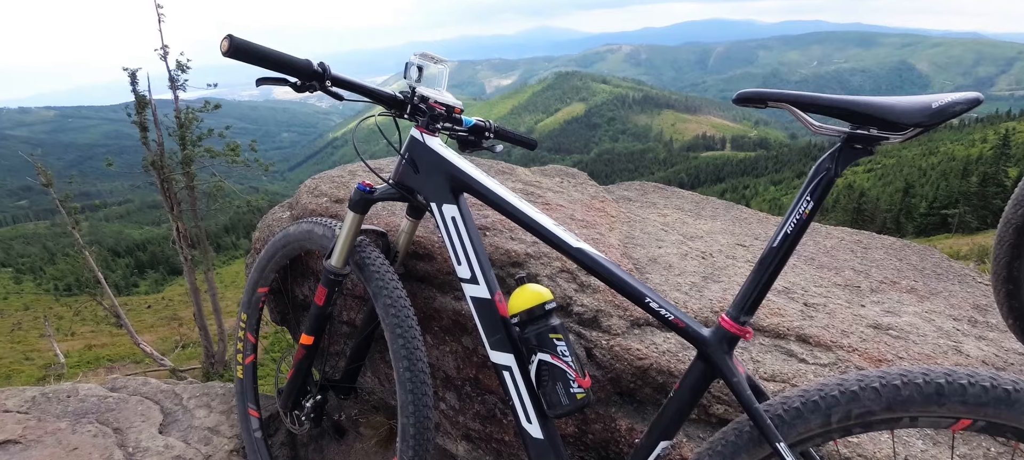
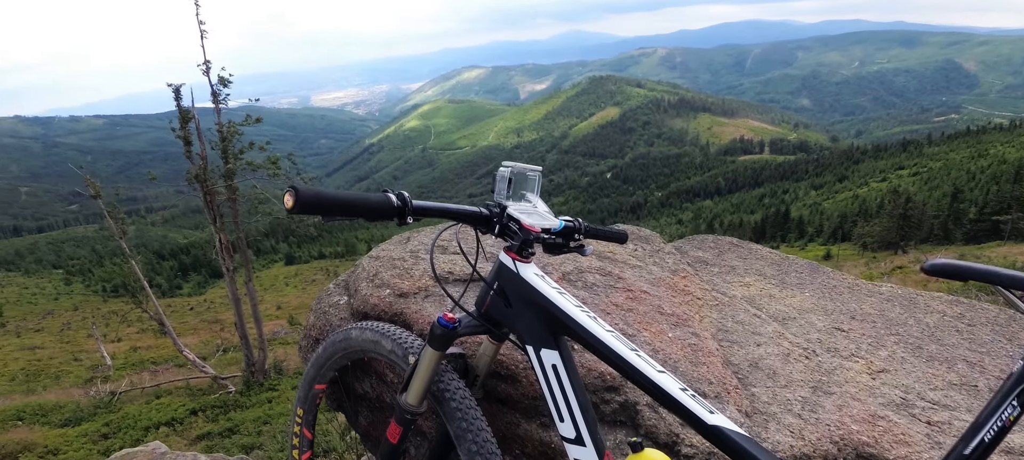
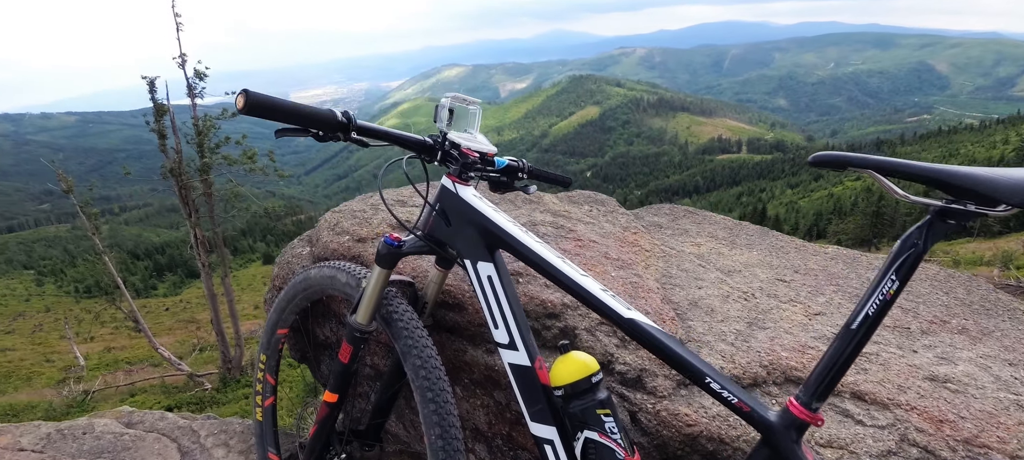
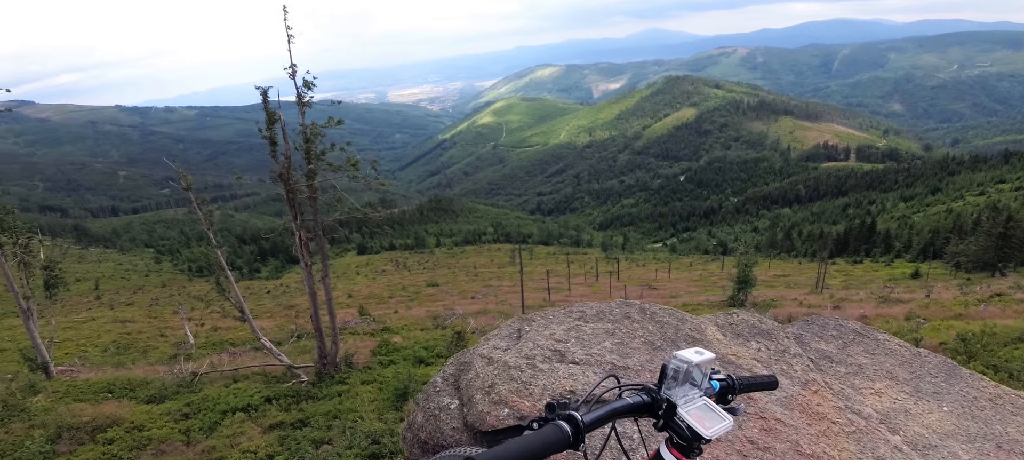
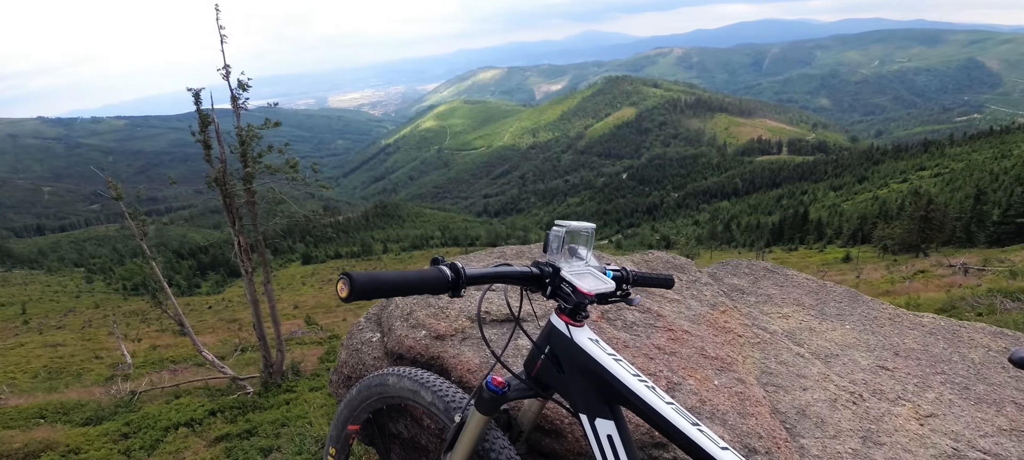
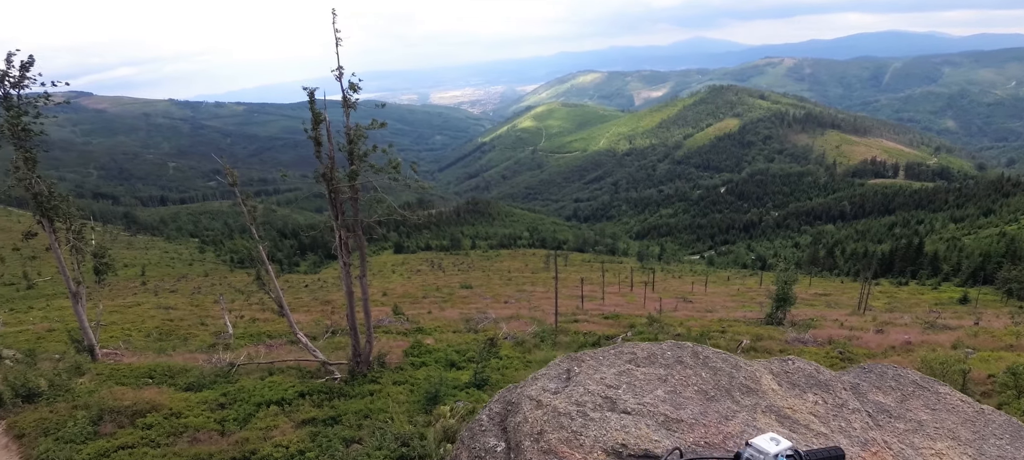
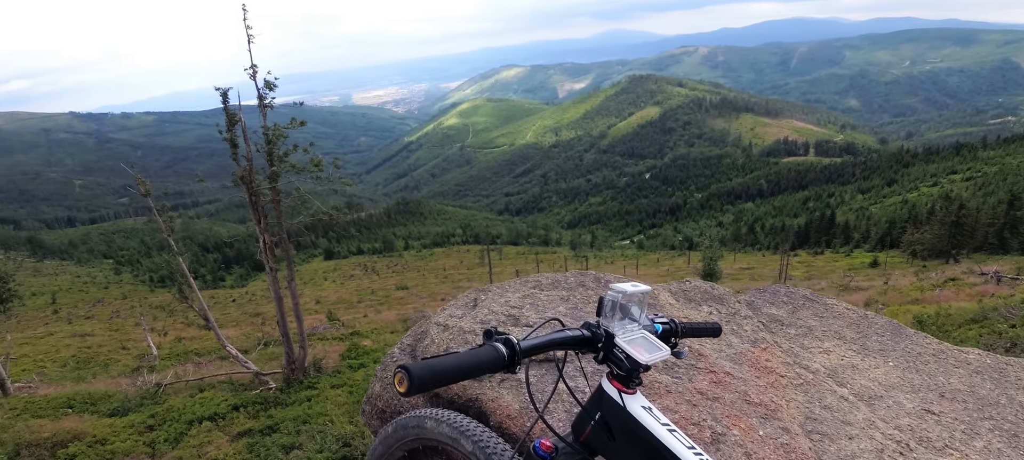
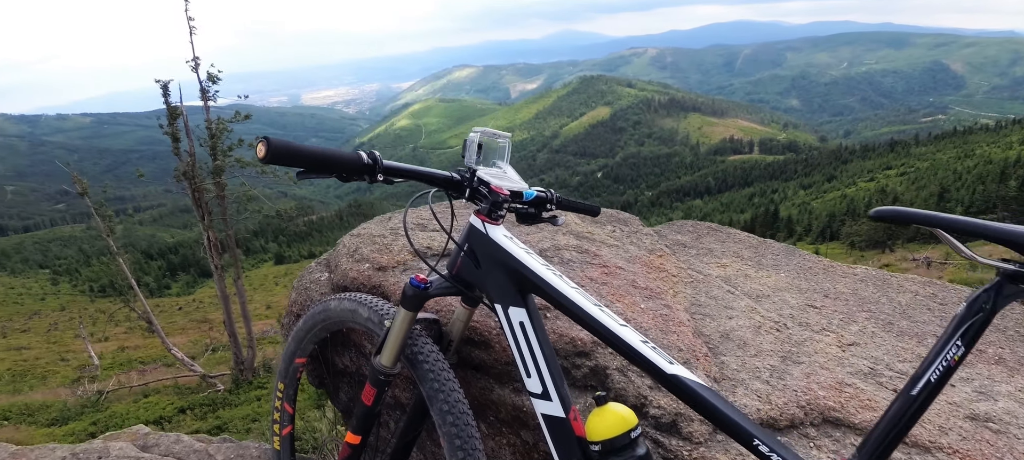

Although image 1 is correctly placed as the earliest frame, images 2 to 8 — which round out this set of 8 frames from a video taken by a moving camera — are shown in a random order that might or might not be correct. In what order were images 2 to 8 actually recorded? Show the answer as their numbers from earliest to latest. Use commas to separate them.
3, 8, 2, 5, 7, 4, 6
